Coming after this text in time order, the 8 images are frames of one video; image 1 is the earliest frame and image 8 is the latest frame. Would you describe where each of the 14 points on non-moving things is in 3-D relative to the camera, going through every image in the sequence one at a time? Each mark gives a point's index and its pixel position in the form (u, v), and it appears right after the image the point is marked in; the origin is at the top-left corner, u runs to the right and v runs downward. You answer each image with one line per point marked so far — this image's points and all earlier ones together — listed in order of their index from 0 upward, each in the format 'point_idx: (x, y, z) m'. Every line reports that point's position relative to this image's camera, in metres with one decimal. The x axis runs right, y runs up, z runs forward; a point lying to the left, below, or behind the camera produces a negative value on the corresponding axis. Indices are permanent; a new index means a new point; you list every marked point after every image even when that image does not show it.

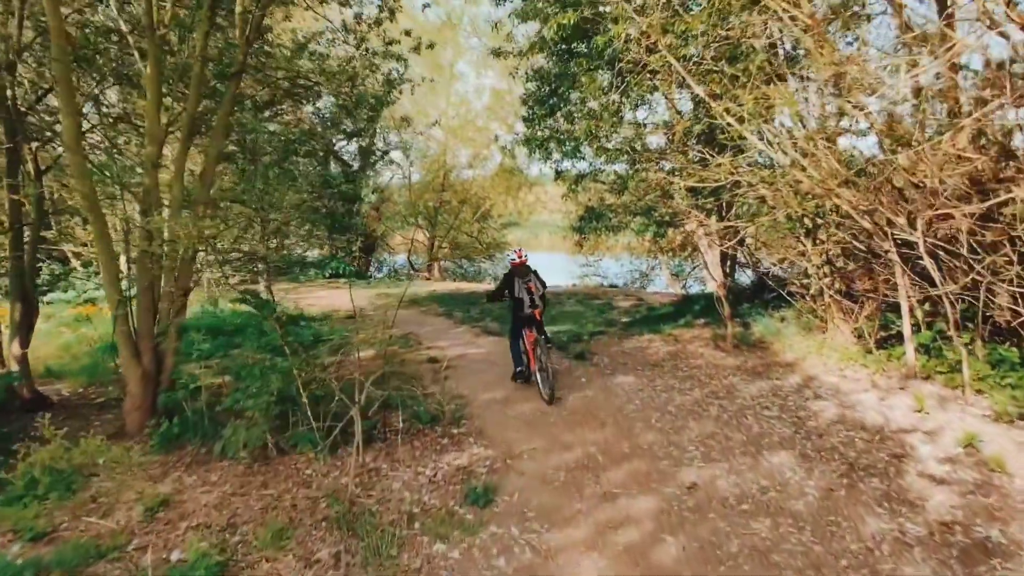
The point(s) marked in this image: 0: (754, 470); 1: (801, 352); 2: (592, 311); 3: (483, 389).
0: (+1.6, -1.2, +5.1) m
1: (+3.7, -0.8, +9.8) m
2: (+1.6, -0.4, +15.0) m
3: (-0.3, -1.1, +7.9) m
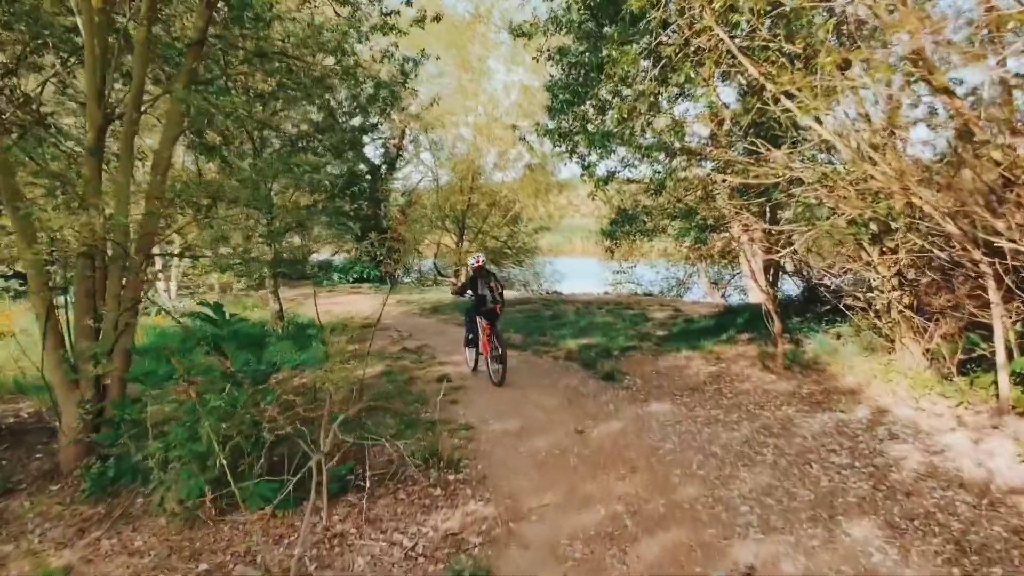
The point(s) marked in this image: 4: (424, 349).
0: (+1.6, -1.3, +3.9) m
1: (+3.9, -1.0, +8.5) m
2: (+2.1, -0.6, +13.8) m
3: (-0.2, -1.2, +6.8) m
4: (-1.3, -0.9, +11.5) m
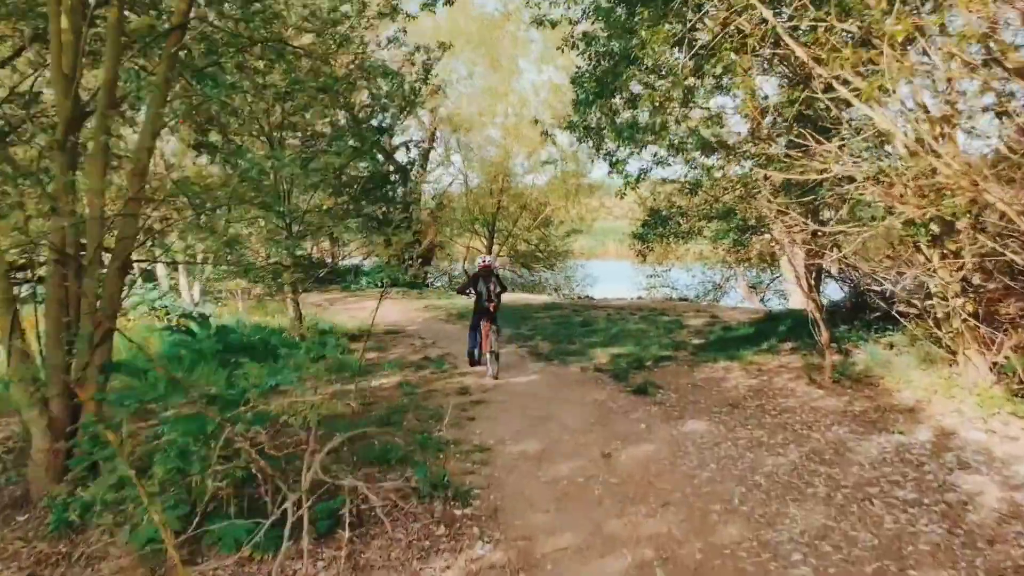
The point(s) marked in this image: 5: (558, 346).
0: (+1.7, -1.4, +3.2) m
1: (+4.2, -1.1, +7.7) m
2: (+2.5, -0.7, +13.1) m
3: (0.0, -1.2, +6.2) m
4: (-0.9, -1.0, +11.0) m
5: (+0.7, -0.9, +11.9) m
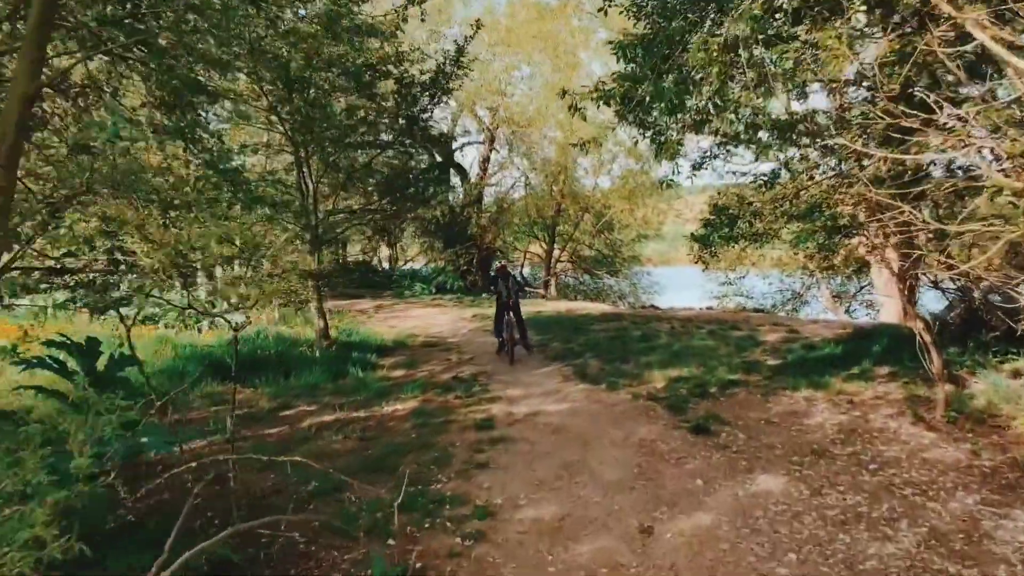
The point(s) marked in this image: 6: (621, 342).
0: (+1.5, -1.5, +1.7) m
1: (+4.4, -1.2, +6.0) m
2: (+3.3, -0.9, +11.5) m
3: (+0.1, -1.3, +4.9) m
4: (-0.4, -1.1, +9.7) m
5: (+1.3, -1.1, +10.4) m
6: (+1.8, -0.9, +12.3) m
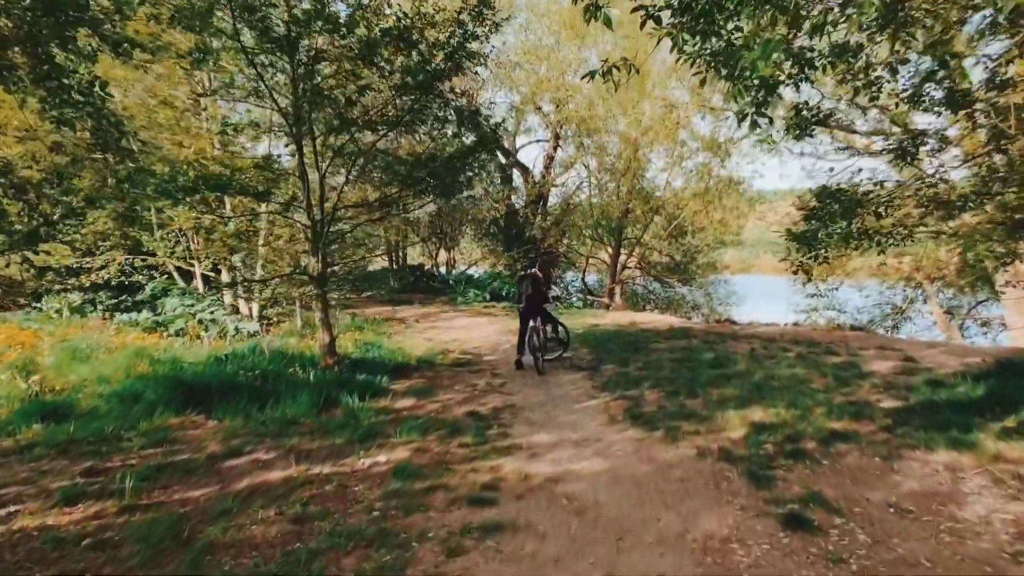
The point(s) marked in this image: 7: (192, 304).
0: (+1.0, -1.6, -0.4) m
1: (+4.3, -1.4, +3.5) m
2: (+3.8, -1.1, +9.1) m
3: (0.0, -1.4, +2.8) m
4: (0.0, -1.3, +7.7) m
5: (+1.7, -1.2, +8.2) m
6: (+2.3, -1.1, +10.0) m
7: (-5.8, -0.3, +13.8) m
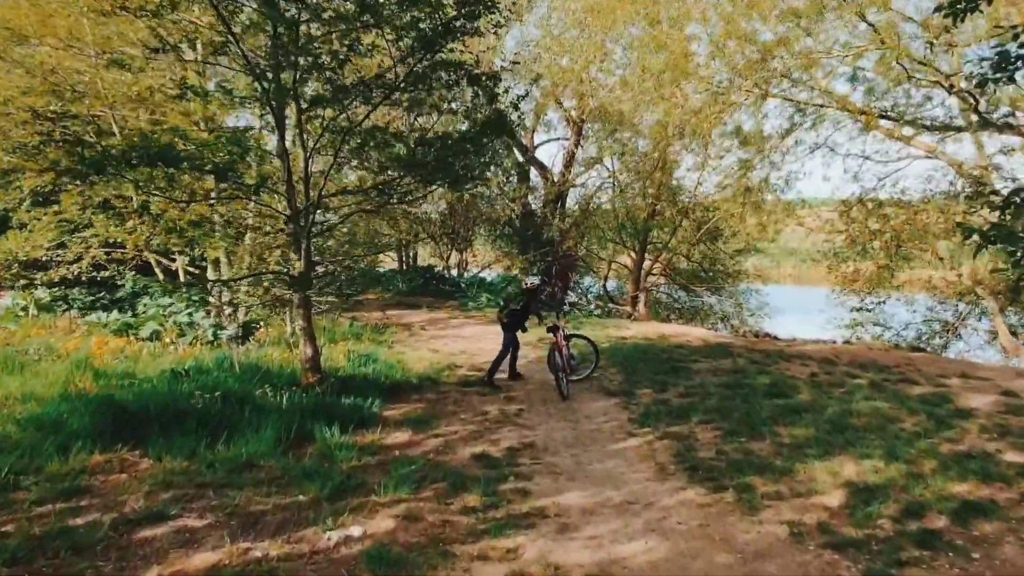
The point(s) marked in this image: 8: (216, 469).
0: (+1.0, -1.6, -2.1) m
1: (+4.4, -1.5, +1.8) m
2: (+4.0, -1.2, +7.4) m
3: (0.0, -1.5, +1.2) m
4: (+0.1, -1.3, +6.0) m
5: (+1.9, -1.3, +6.6) m
6: (+2.5, -1.2, +8.4) m
7: (-5.5, -0.3, +12.2) m
8: (-2.1, -1.3, +5.3) m
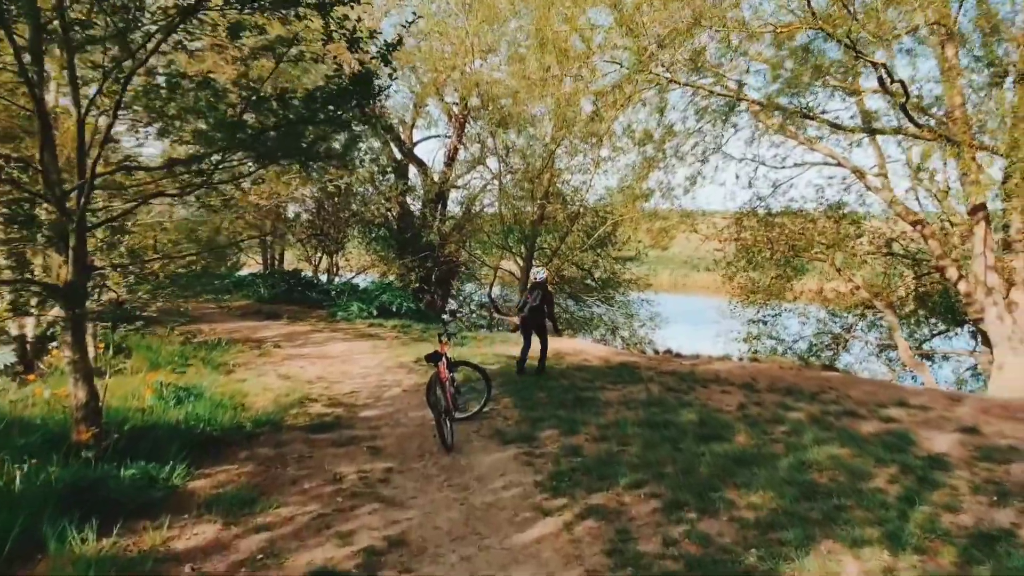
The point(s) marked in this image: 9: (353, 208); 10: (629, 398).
0: (+1.6, -1.7, -3.9) m
1: (+4.3, -1.7, +0.5) m
2: (+2.9, -1.4, +6.0) m
3: (+0.1, -1.6, -0.8) m
4: (-0.6, -1.5, +4.0) m
5: (+1.0, -1.5, +4.8) m
6: (+1.4, -1.4, +6.7) m
7: (-7.2, -0.4, +9.2) m
8: (-2.7, -1.4, +2.9) m
9: (-4.2, +2.1, +20.0) m
10: (+1.3, -1.3, +8.7) m
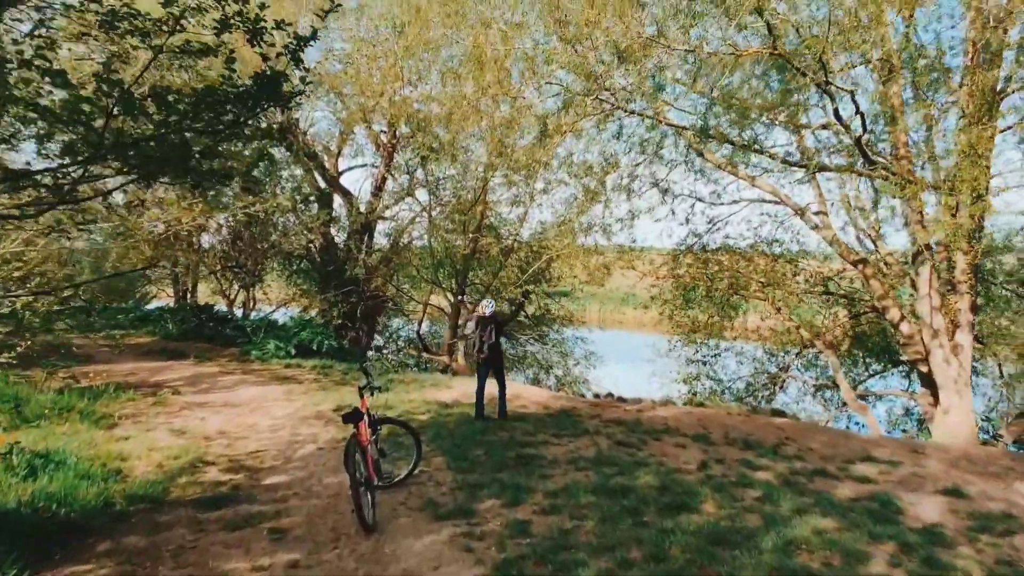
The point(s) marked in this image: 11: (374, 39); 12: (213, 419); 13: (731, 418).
0: (+2.1, -1.6, -4.8) m
1: (+4.4, -1.8, -0.2) m
2: (+2.5, -1.7, +5.1) m
3: (+0.3, -1.6, -1.9) m
4: (-0.9, -1.7, +2.8) m
5: (+0.7, -1.7, +3.8) m
6: (+0.9, -1.7, +5.7) m
7: (-7.9, -0.8, +7.5) m
8: (-2.8, -1.5, +1.6) m
9: (-5.9, +1.2, +18.5) m
10: (+0.7, -1.7, +7.8) m
11: (-3.0, +5.4, +16.5) m
12: (-3.7, -1.6, +9.5) m
13: (+3.1, -1.9, +10.8) m
